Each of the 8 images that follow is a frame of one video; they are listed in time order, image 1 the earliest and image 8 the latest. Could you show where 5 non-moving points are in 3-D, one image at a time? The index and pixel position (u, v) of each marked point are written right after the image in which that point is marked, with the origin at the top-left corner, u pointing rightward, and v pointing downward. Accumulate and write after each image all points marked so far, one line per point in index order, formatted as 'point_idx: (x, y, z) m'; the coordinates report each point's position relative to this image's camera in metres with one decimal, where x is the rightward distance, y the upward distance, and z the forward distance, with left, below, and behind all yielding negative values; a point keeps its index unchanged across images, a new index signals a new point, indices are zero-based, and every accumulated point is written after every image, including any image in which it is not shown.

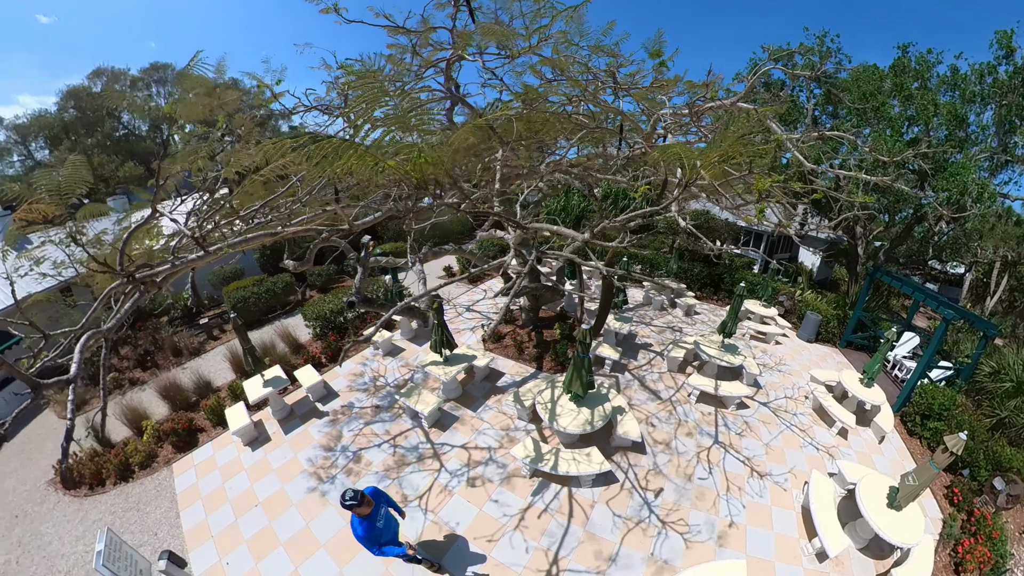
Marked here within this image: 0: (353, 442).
0: (-2.1, -2.0, +6.8) m
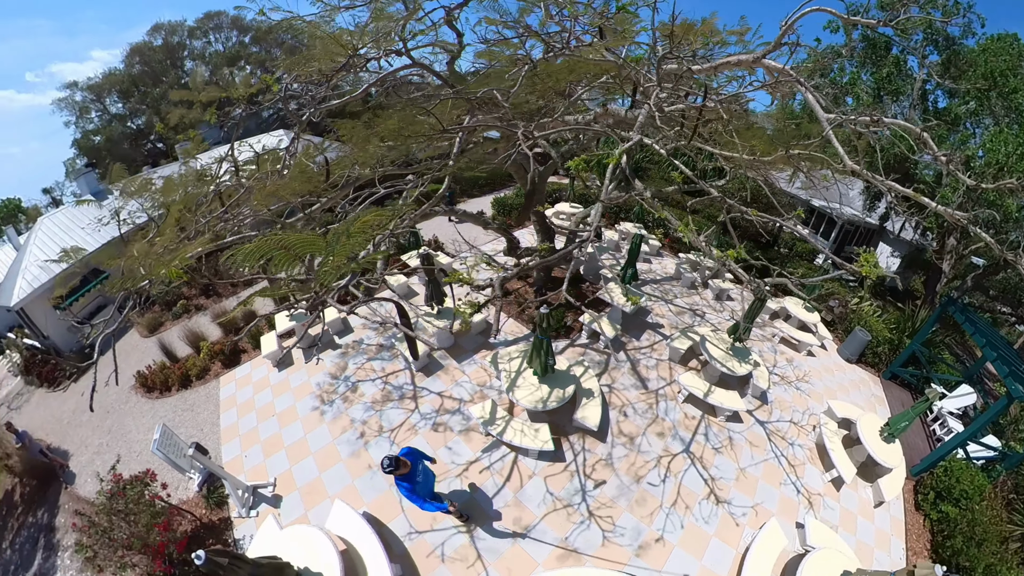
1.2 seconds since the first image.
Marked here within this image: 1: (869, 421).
0: (-2.3, -1.3, +8.3) m
1: (+4.2, -1.5, +6.8) m
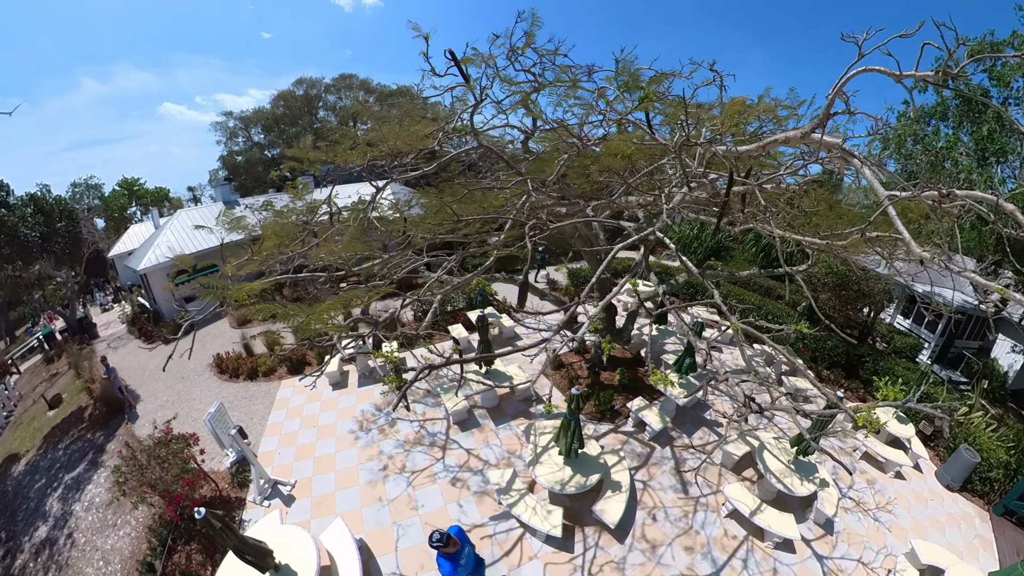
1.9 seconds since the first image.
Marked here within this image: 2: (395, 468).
0: (-1.8, -1.9, +8.7) m
1: (+4.0, -2.6, +5.4) m
2: (-1.6, -2.5, +8.0) m
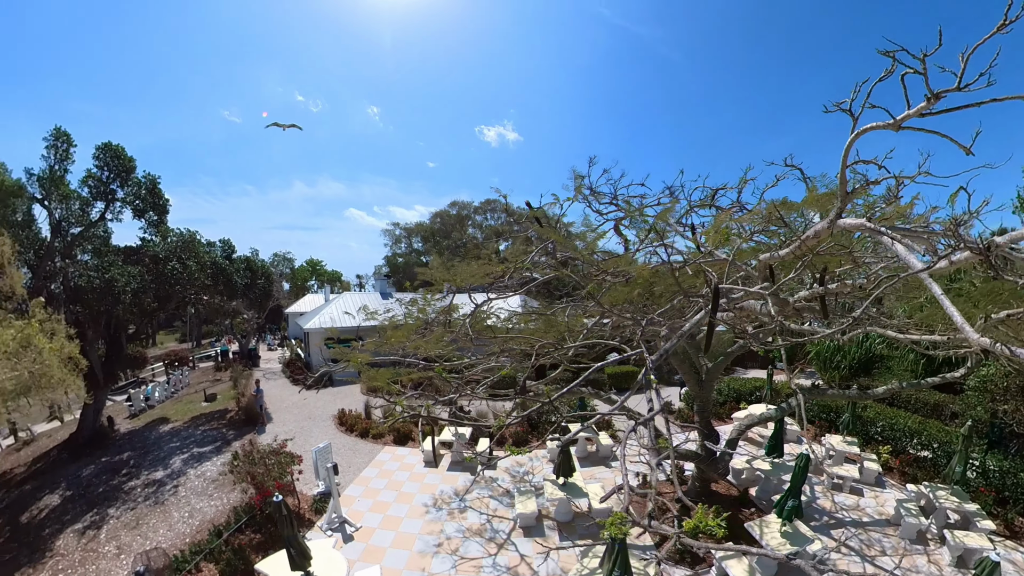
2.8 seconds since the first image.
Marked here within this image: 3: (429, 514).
0: (-0.6, -3.2, +8.8) m
1: (+2.9, -2.7, +3.2) m
2: (-0.9, -3.5, +7.9) m
3: (-1.2, -3.3, +8.5) m
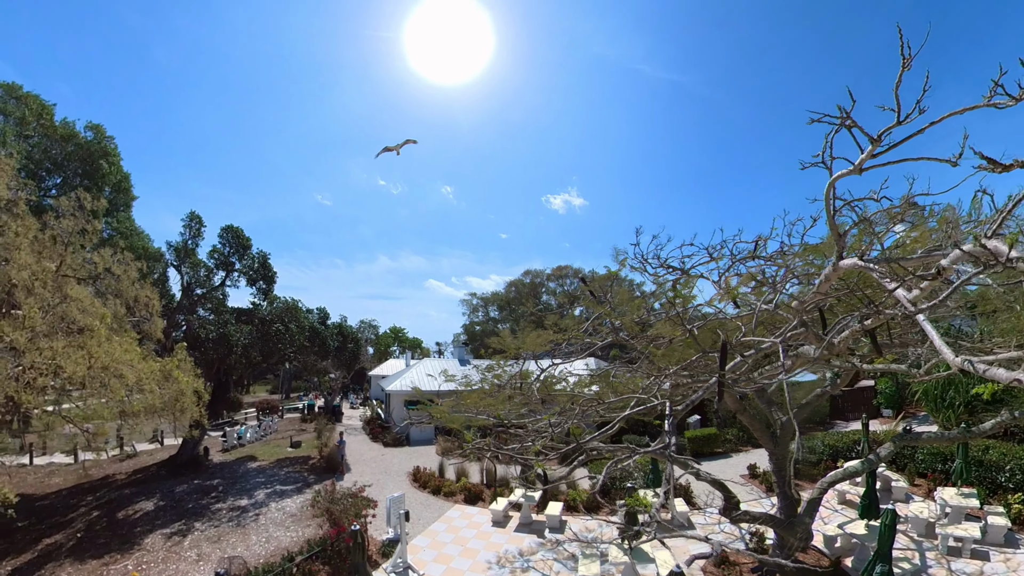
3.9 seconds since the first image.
0: (+0.3, -4.0, +8.4) m
1: (+2.3, -2.1, +2.3) m
2: (-0.2, -4.1, +7.6) m
3: (-0.3, -4.0, +8.2) m
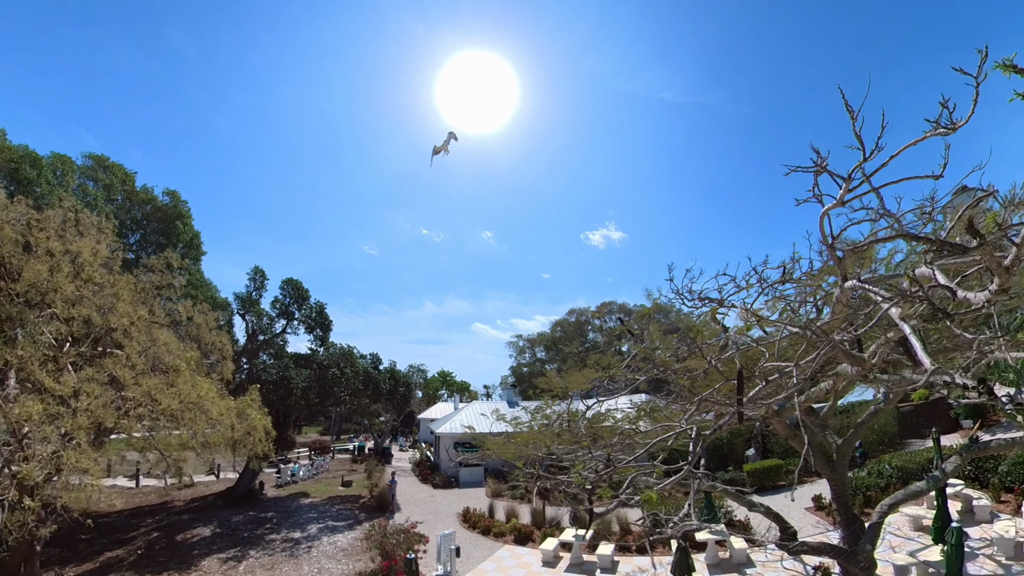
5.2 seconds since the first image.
0: (+1.0, -4.4, +8.0) m
1: (+1.9, -1.6, +2.0) m
2: (+0.3, -4.4, +7.2) m
3: (+0.3, -4.4, +7.9) m
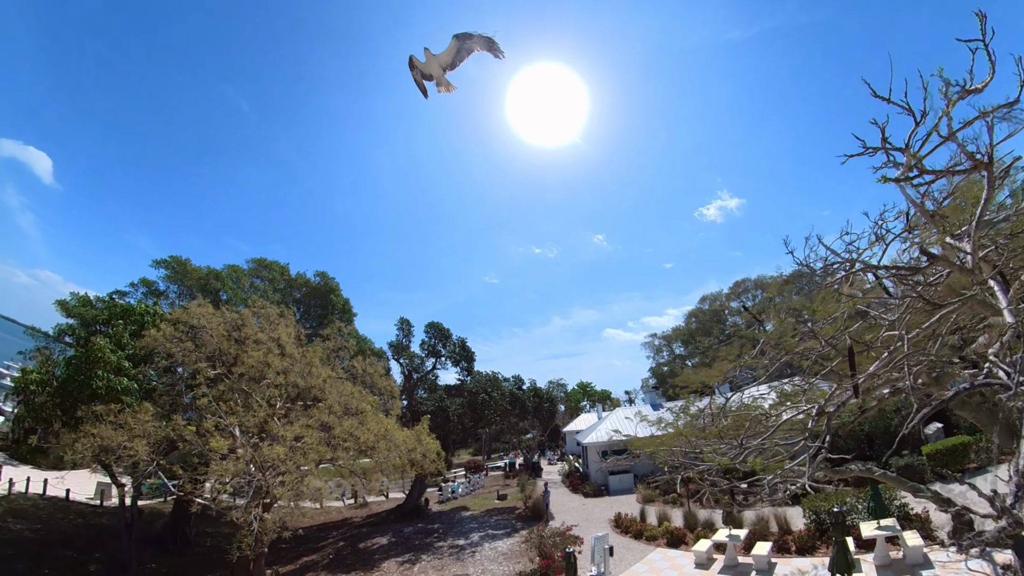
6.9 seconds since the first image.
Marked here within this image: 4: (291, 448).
0: (+2.8, -4.1, +7.5) m
1: (+0.7, -1.3, +1.8) m
2: (+2.0, -4.3, +7.0) m
3: (+2.2, -4.3, +7.6) m
4: (-4.6, -3.3, +11.7) m
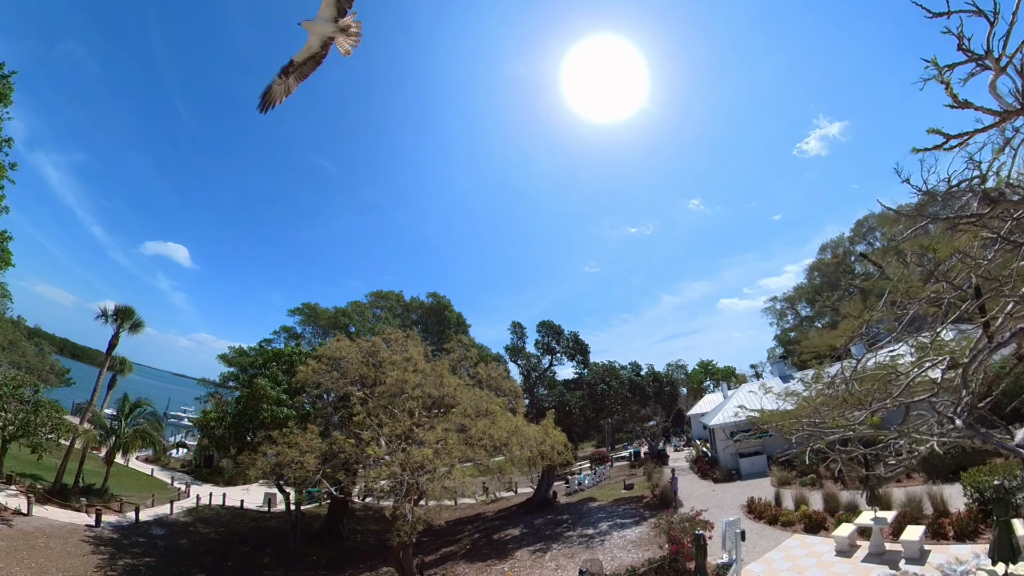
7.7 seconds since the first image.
0: (+4.1, -3.5, +6.5) m
1: (-0.3, -1.4, +2.0) m
2: (+3.1, -3.9, +6.4) m
3: (+3.5, -3.8, +6.9) m
4: (-1.5, -3.7, +13.1) m
